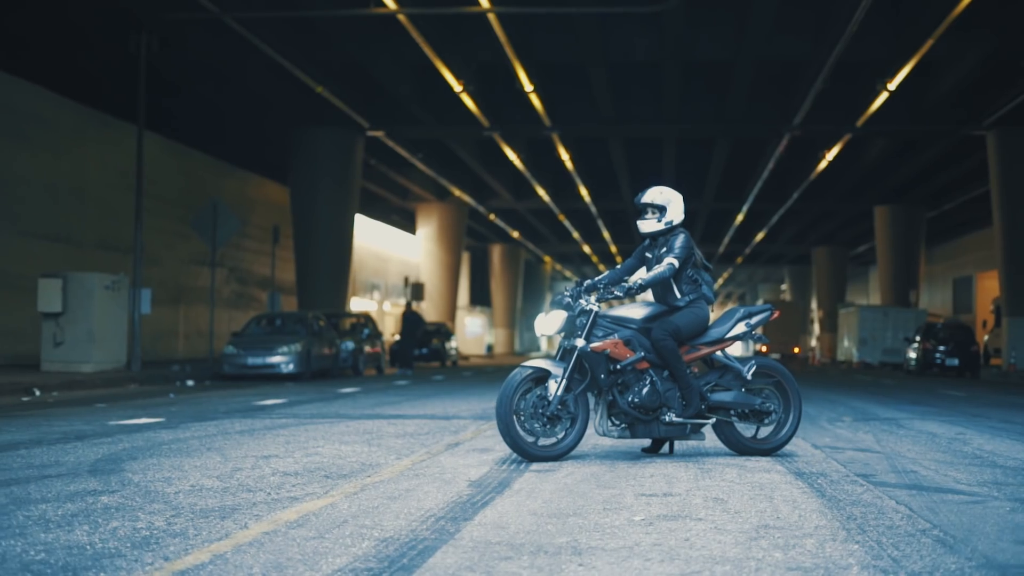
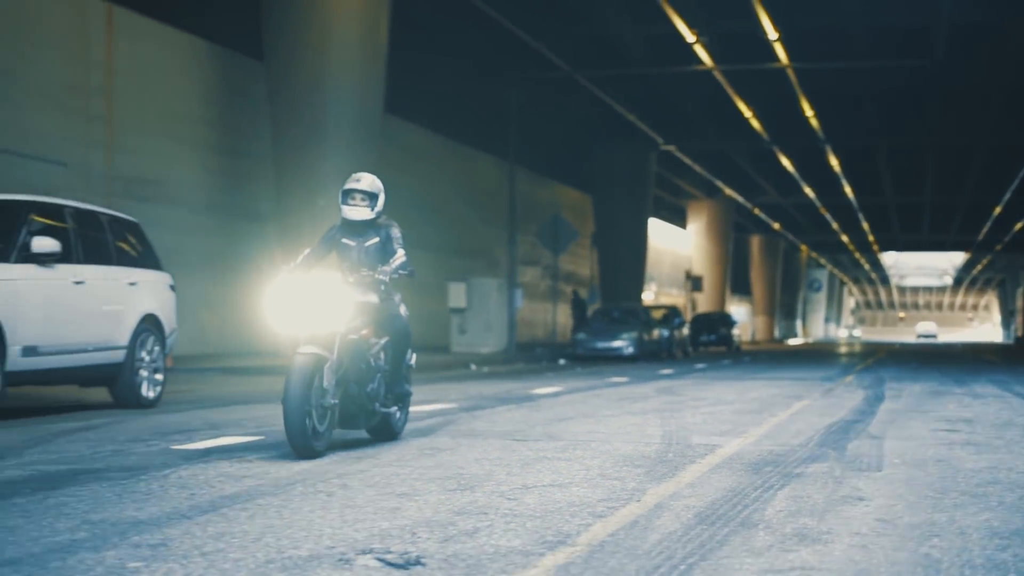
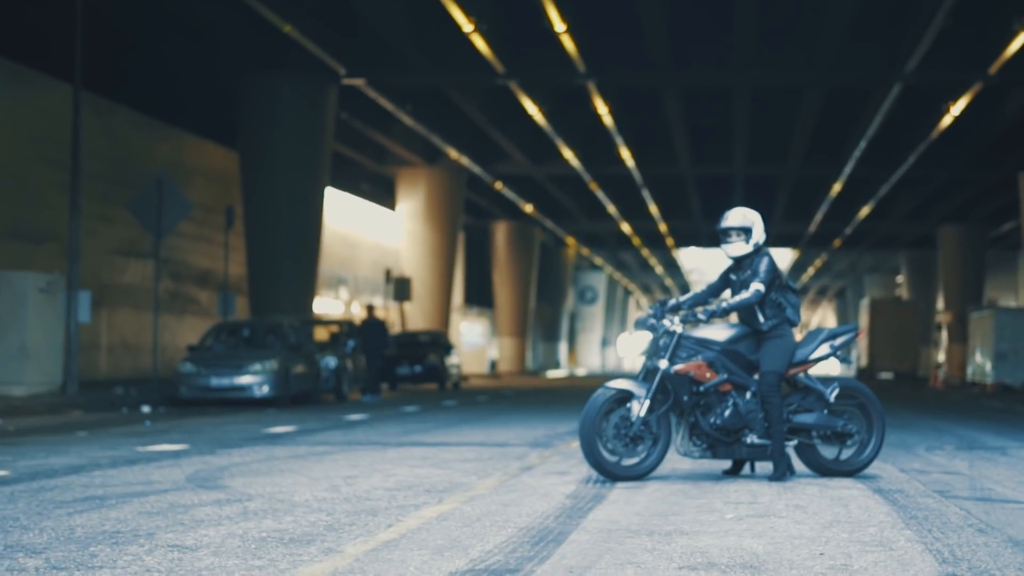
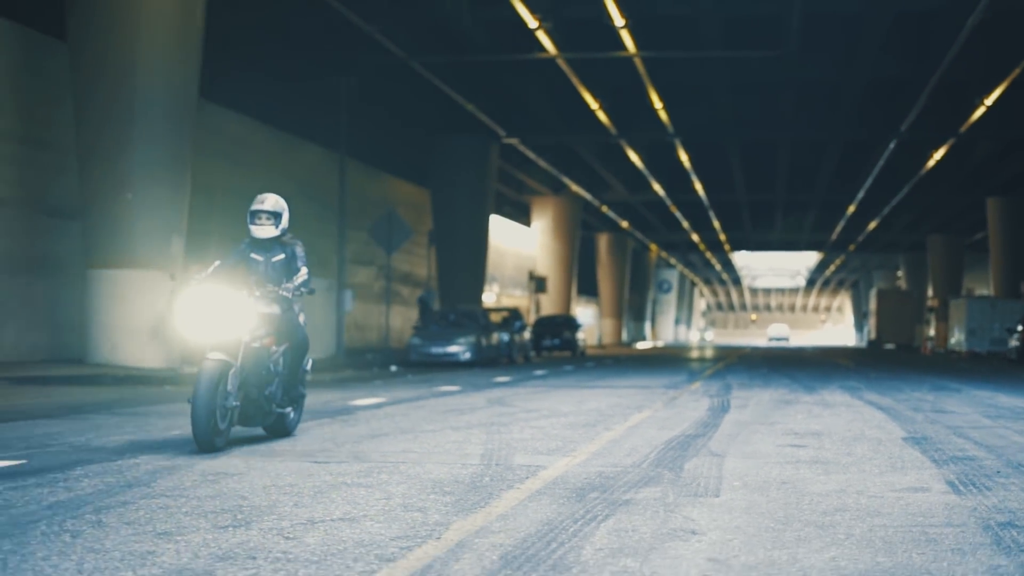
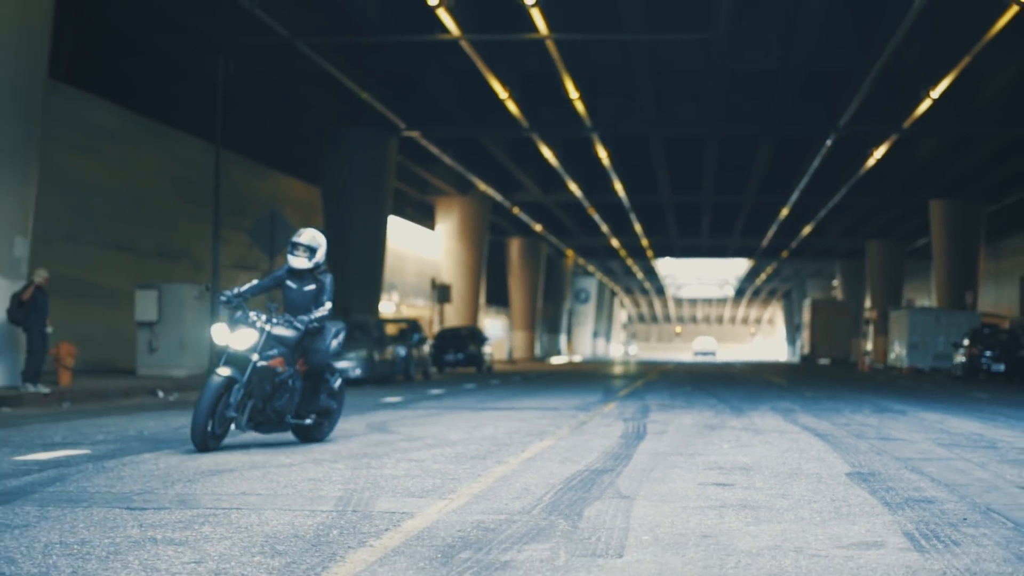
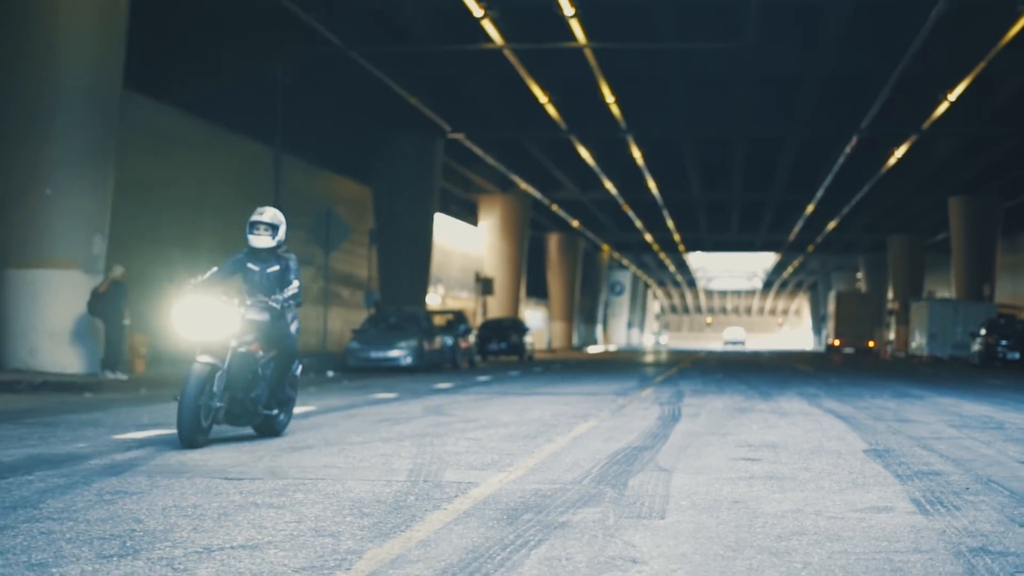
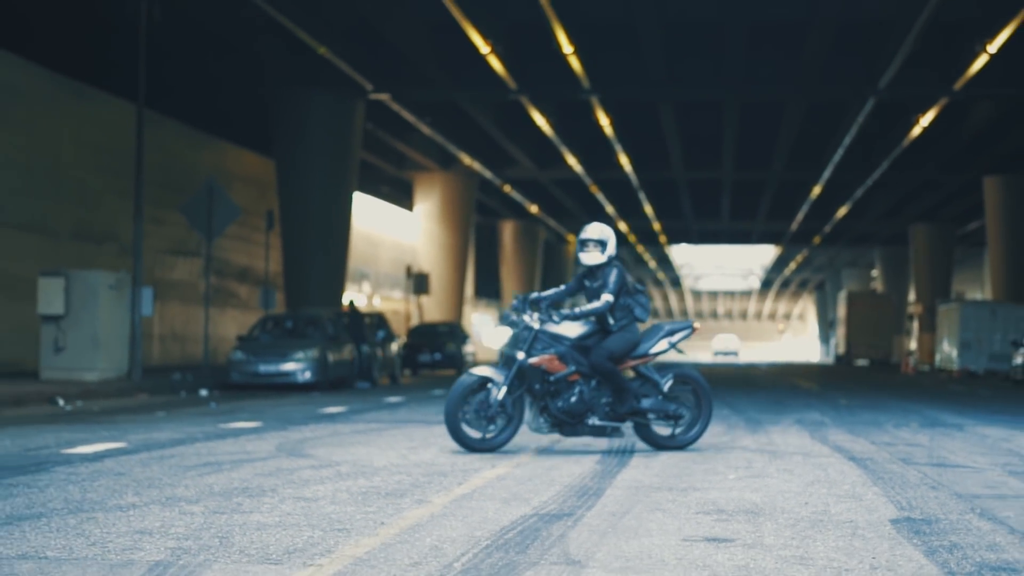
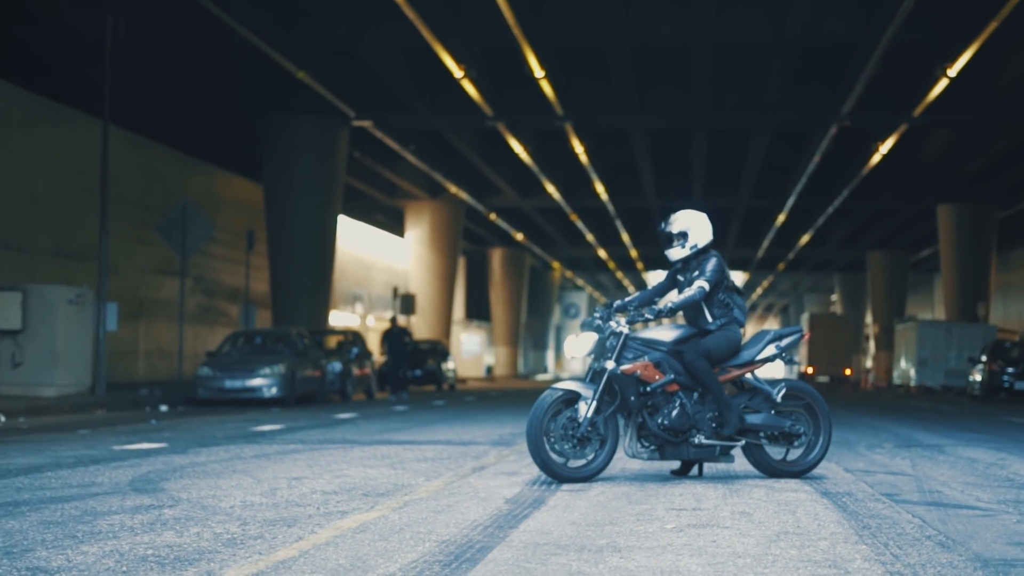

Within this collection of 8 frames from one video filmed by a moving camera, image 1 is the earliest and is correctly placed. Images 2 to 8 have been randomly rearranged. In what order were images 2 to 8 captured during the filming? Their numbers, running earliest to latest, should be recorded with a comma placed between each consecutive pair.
8, 3, 7, 5, 6, 4, 2
